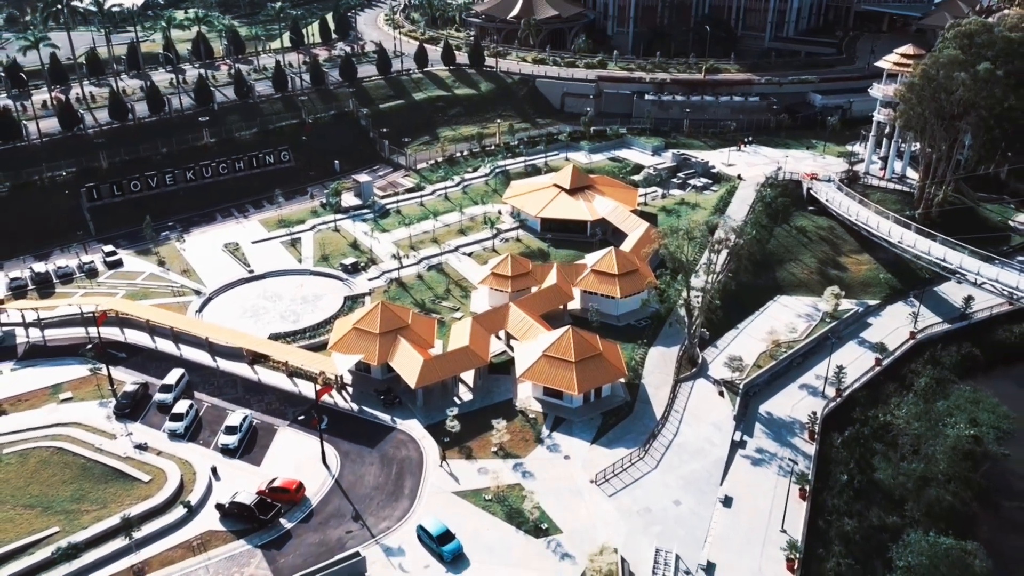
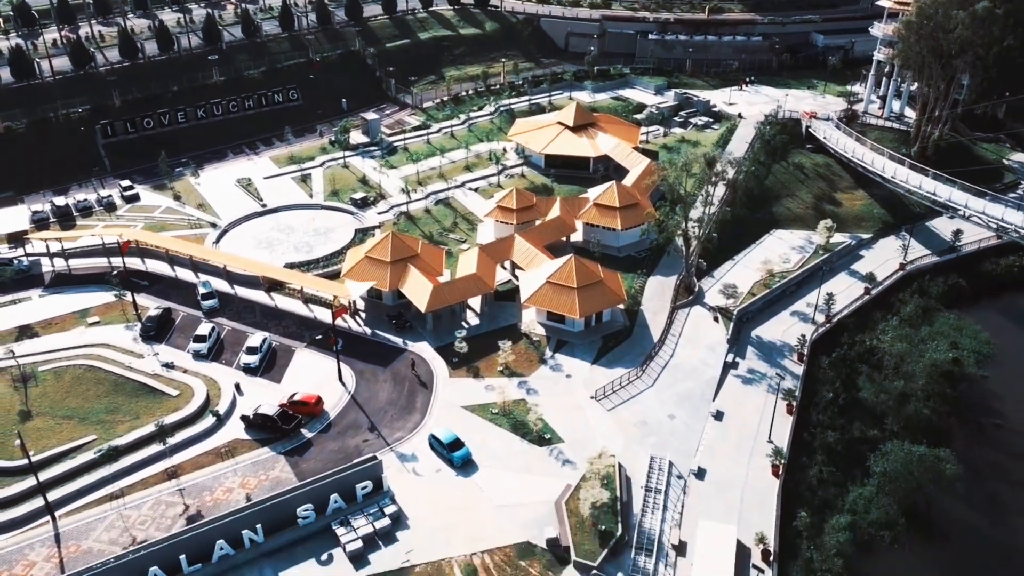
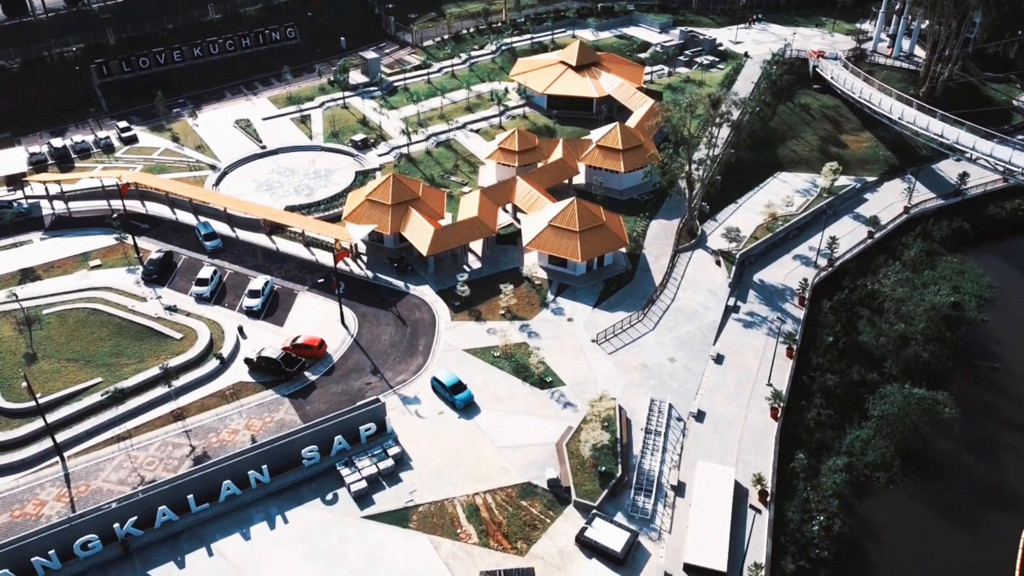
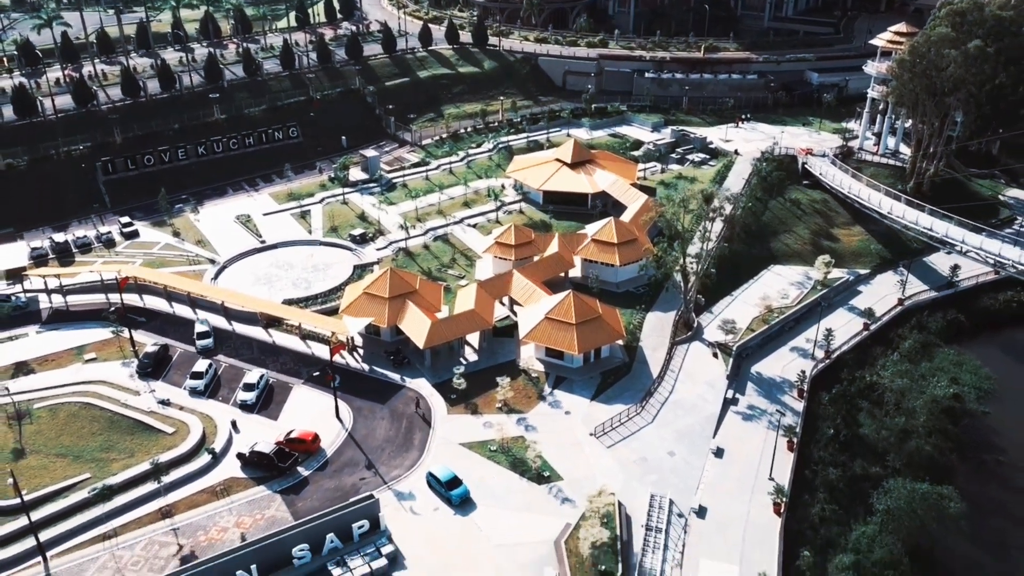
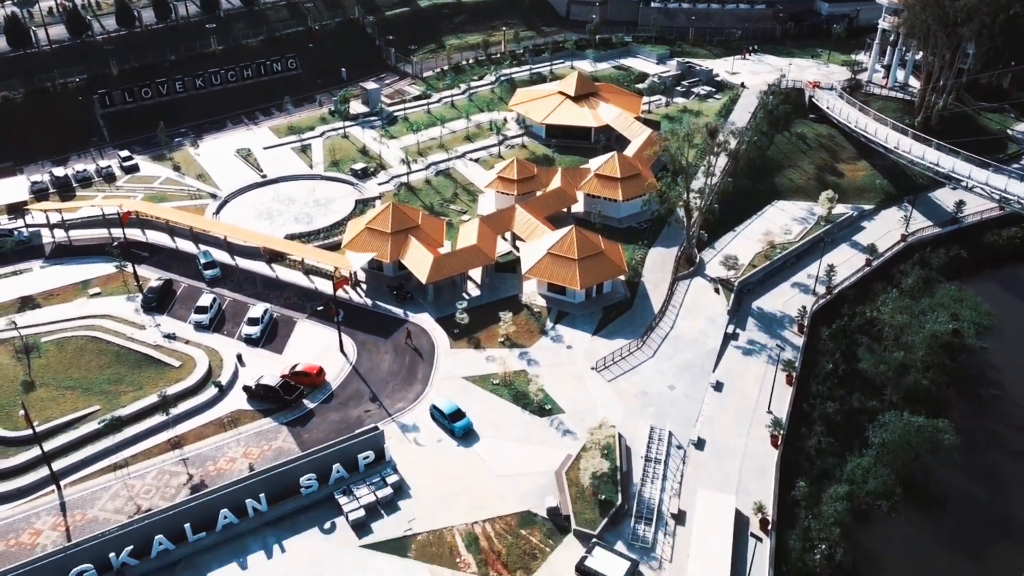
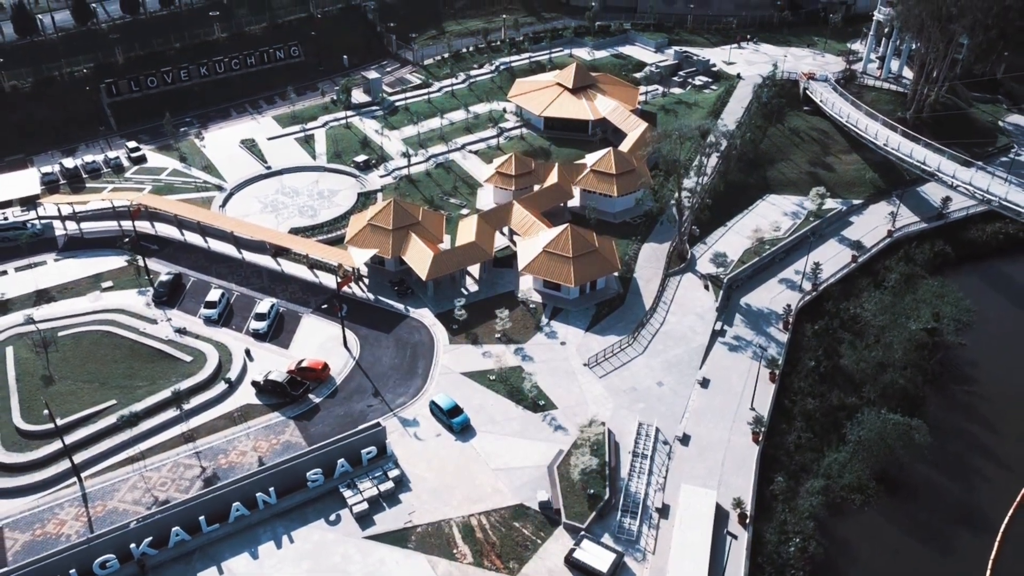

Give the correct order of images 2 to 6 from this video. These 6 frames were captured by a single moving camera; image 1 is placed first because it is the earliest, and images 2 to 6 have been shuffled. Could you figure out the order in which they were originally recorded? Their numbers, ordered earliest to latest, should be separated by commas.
4, 2, 5, 3, 6
